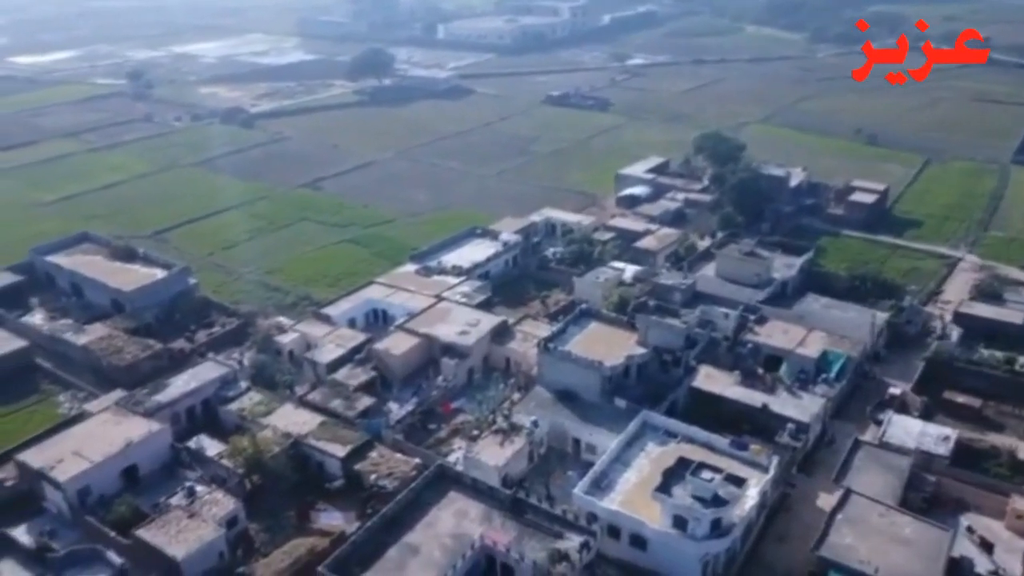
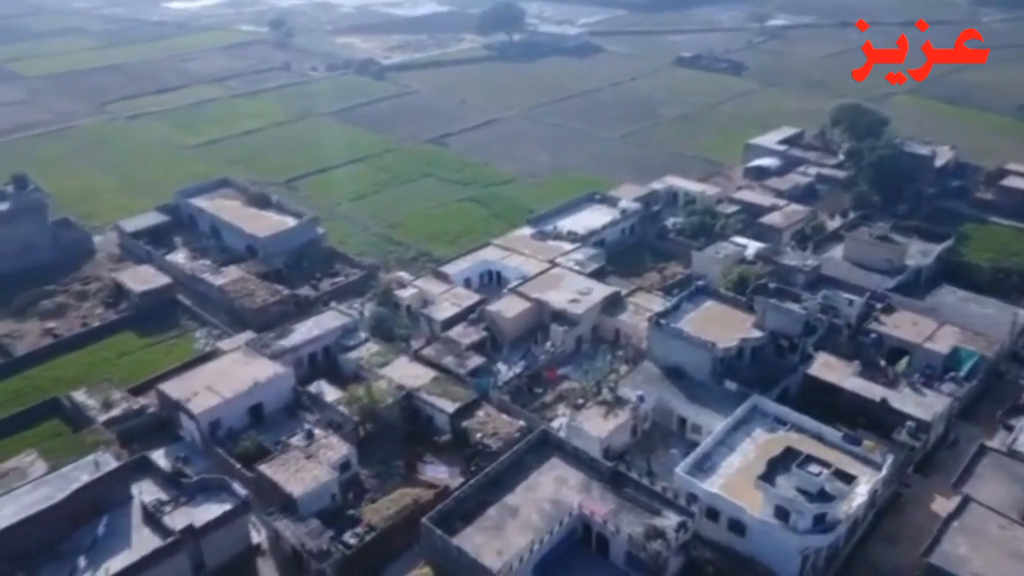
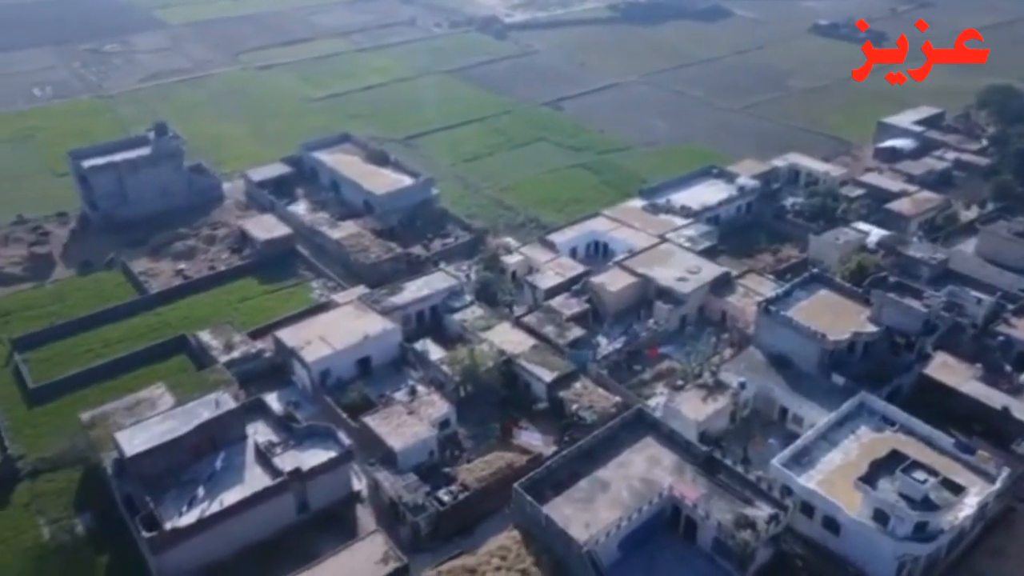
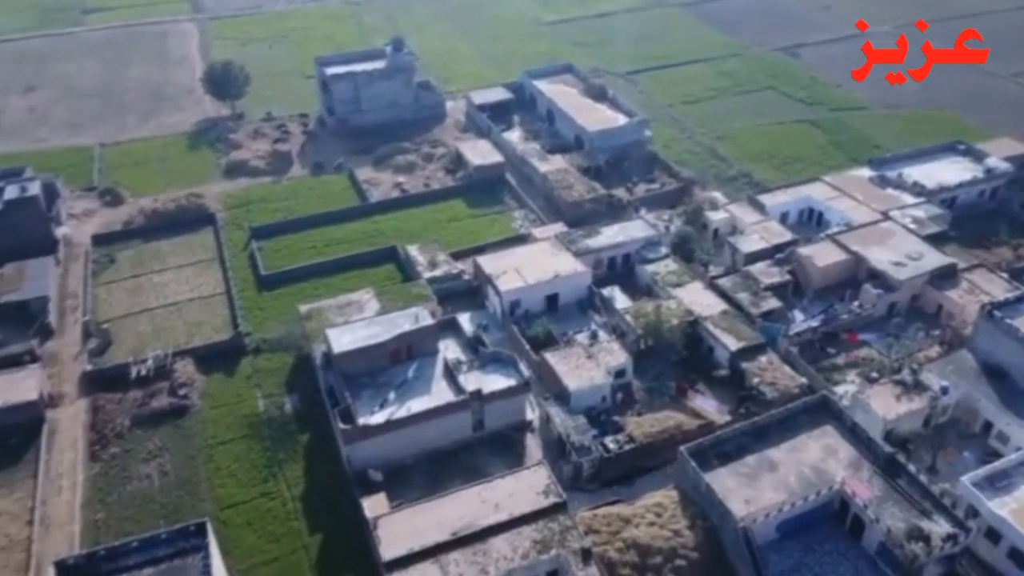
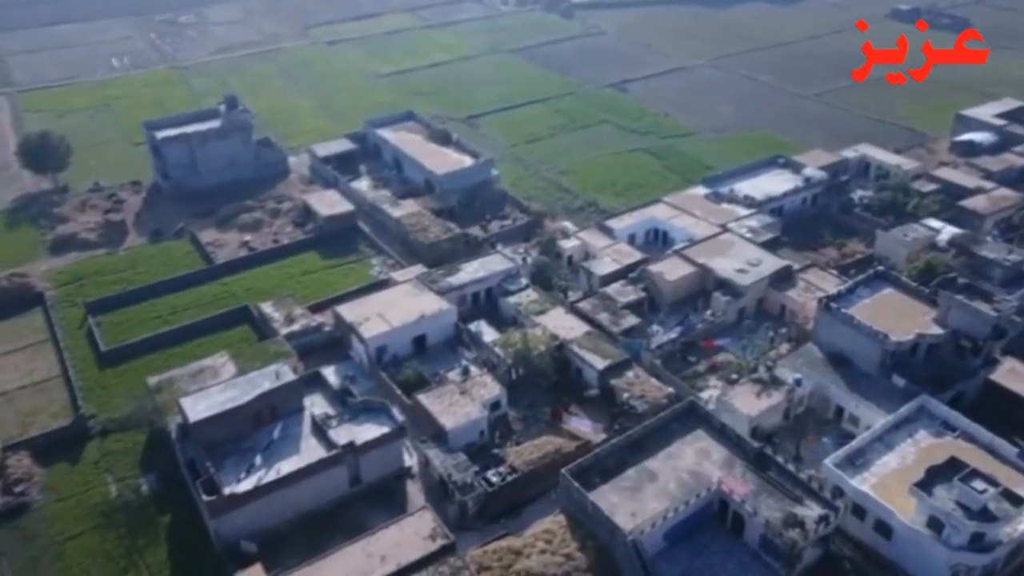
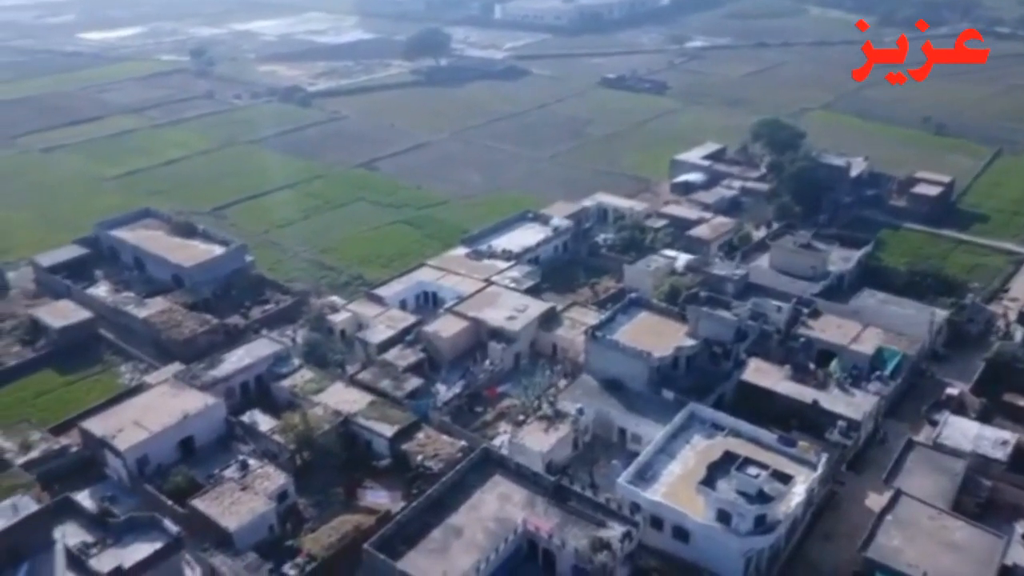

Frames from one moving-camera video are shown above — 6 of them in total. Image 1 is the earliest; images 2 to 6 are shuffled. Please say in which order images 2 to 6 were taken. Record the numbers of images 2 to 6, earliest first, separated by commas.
6, 2, 3, 5, 4
